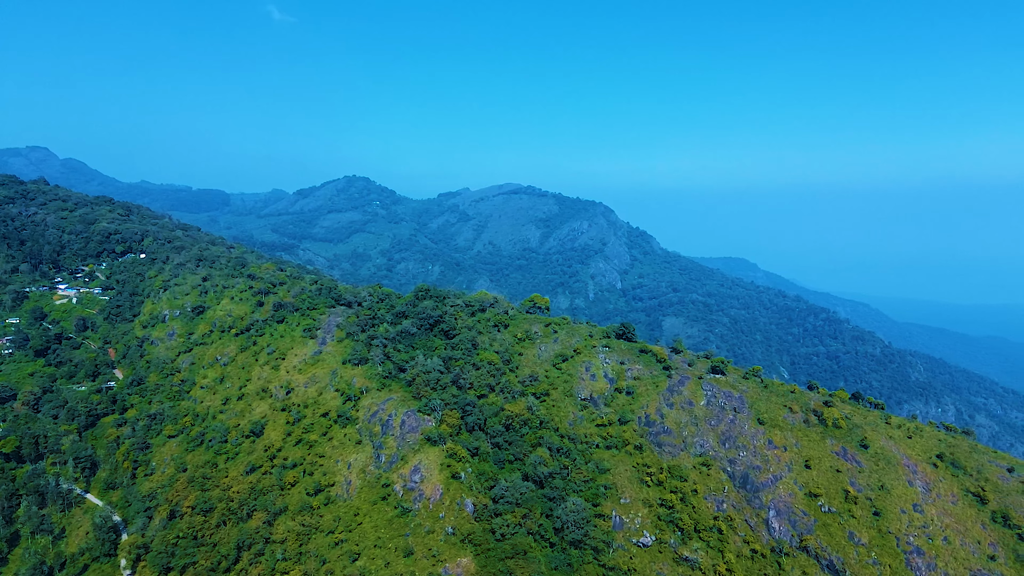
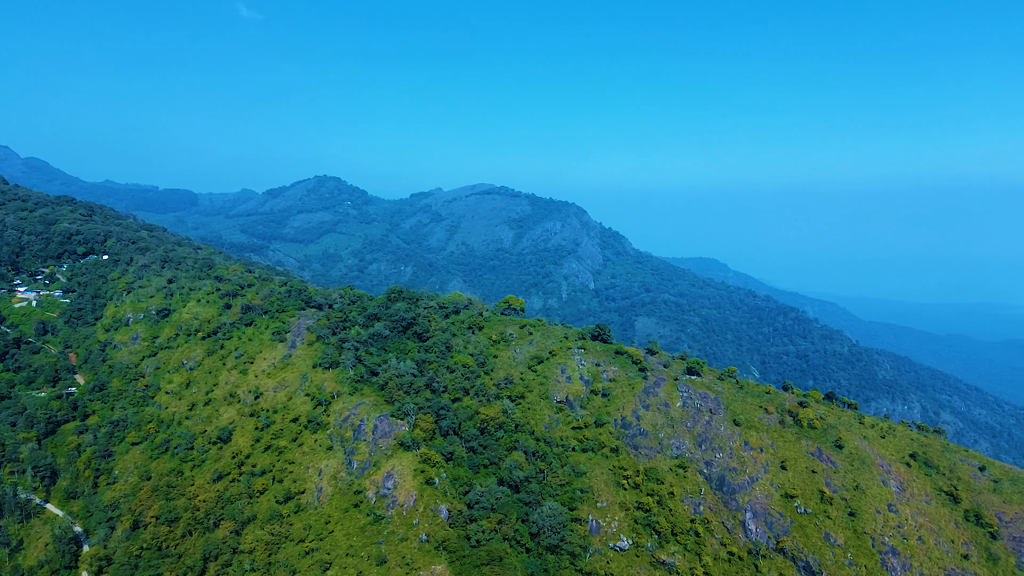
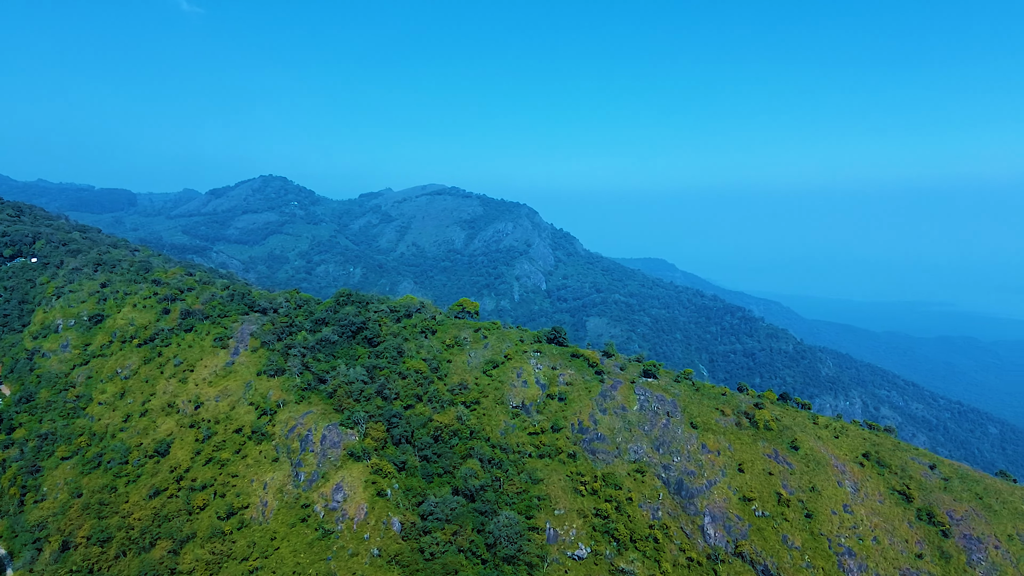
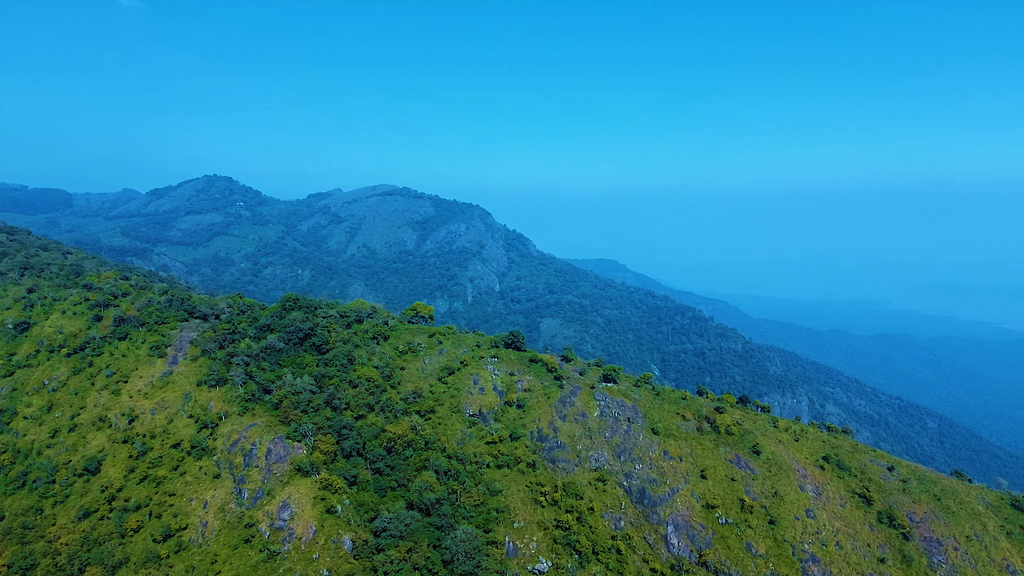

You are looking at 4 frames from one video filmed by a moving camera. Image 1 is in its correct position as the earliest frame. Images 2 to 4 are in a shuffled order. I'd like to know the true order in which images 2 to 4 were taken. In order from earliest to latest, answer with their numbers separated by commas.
2, 3, 4
